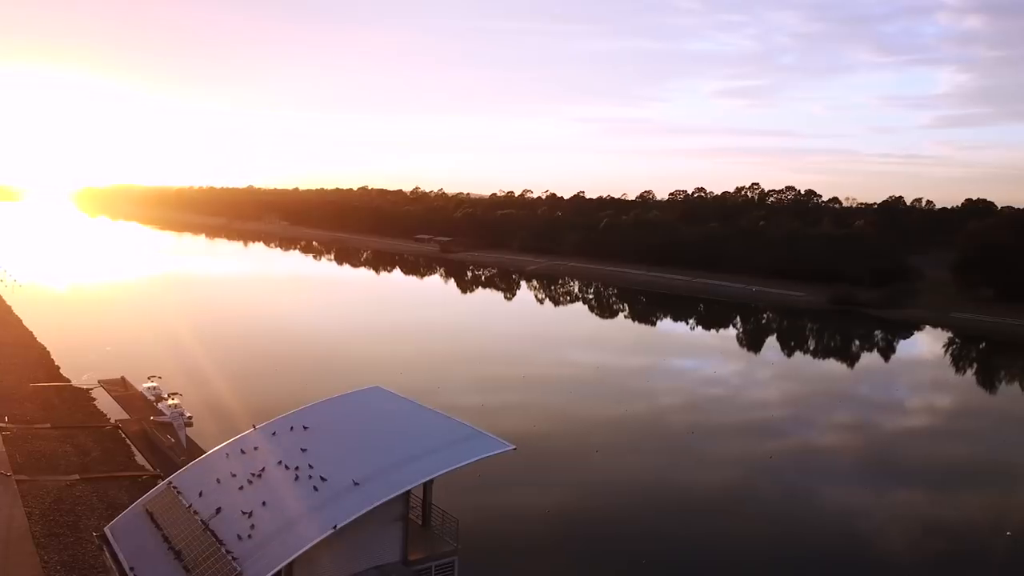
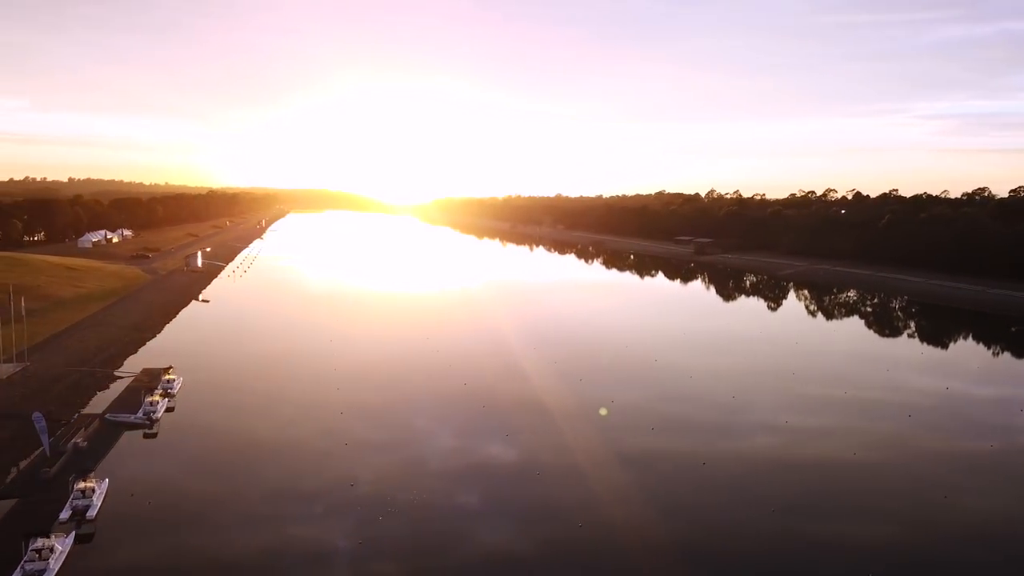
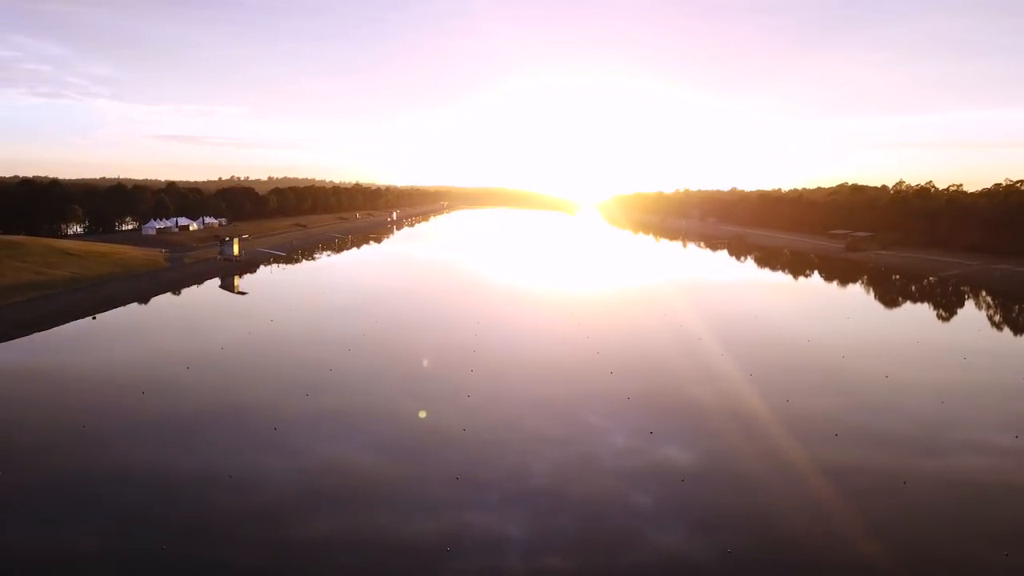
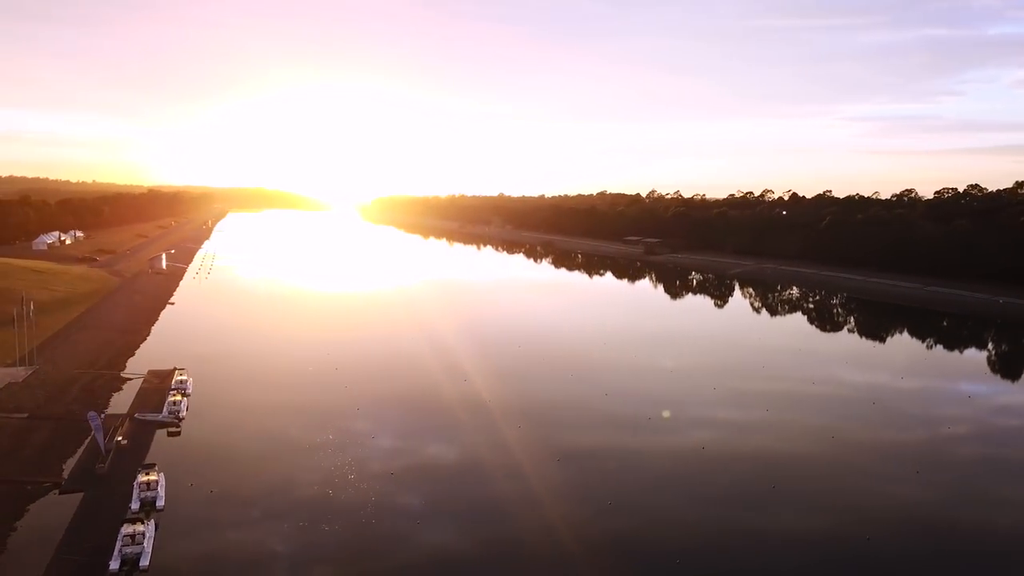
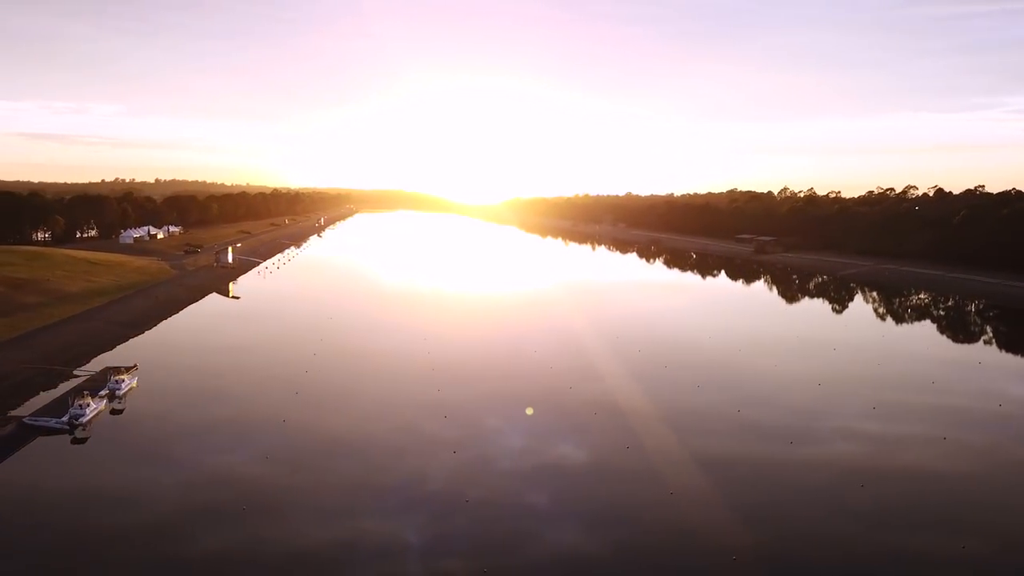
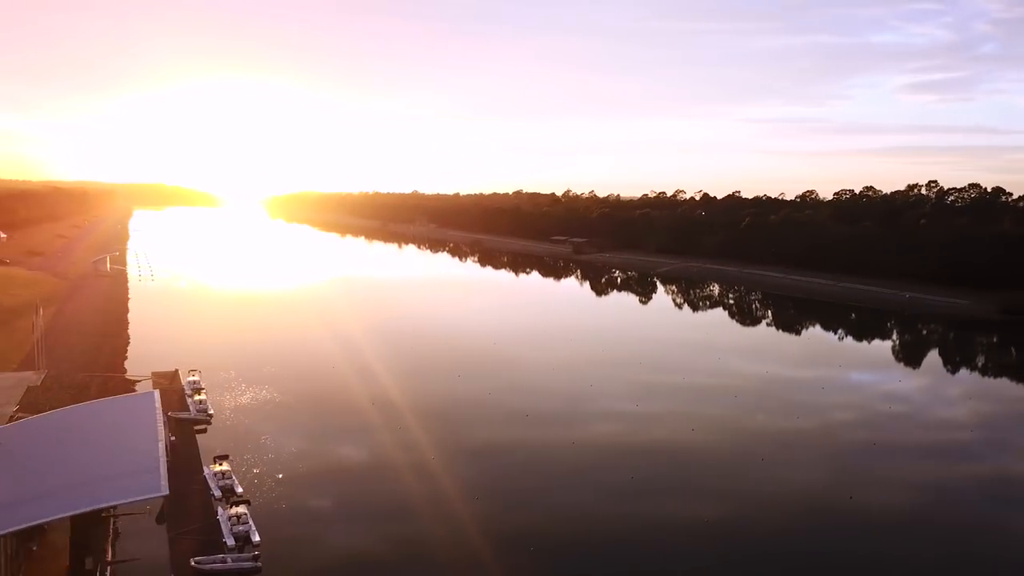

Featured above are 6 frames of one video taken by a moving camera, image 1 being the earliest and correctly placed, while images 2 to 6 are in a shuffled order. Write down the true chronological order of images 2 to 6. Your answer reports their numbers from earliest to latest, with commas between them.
6, 4, 2, 5, 3
